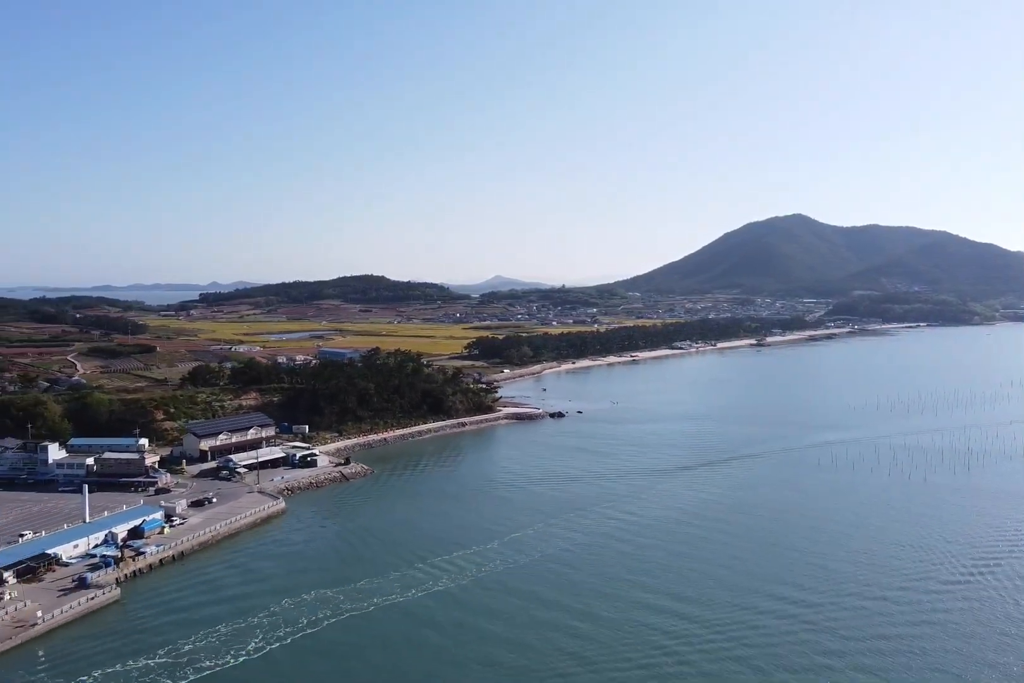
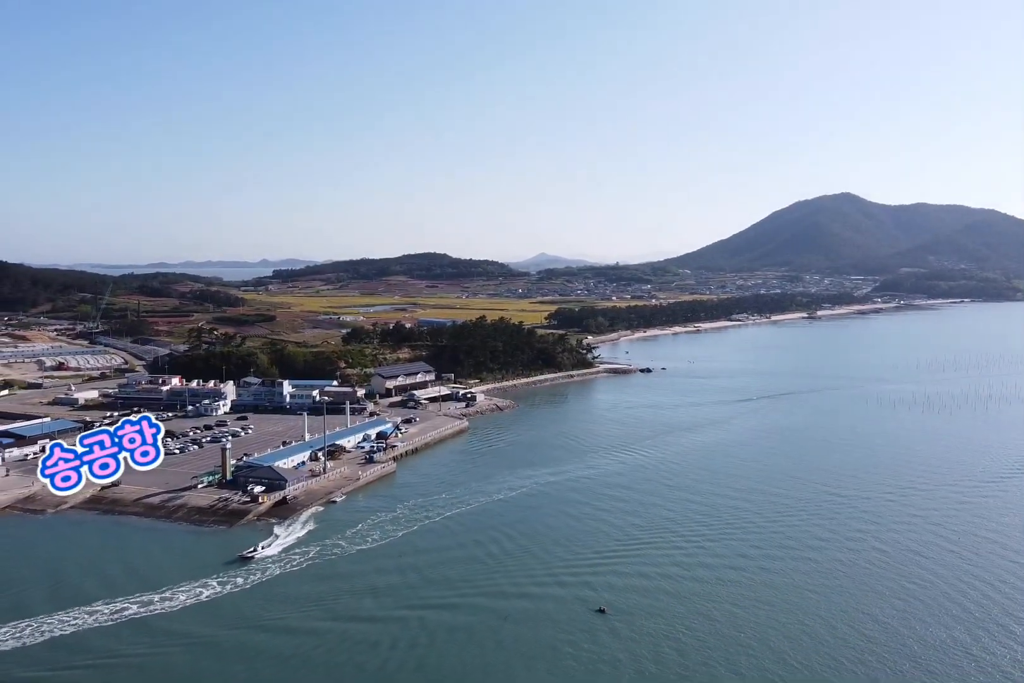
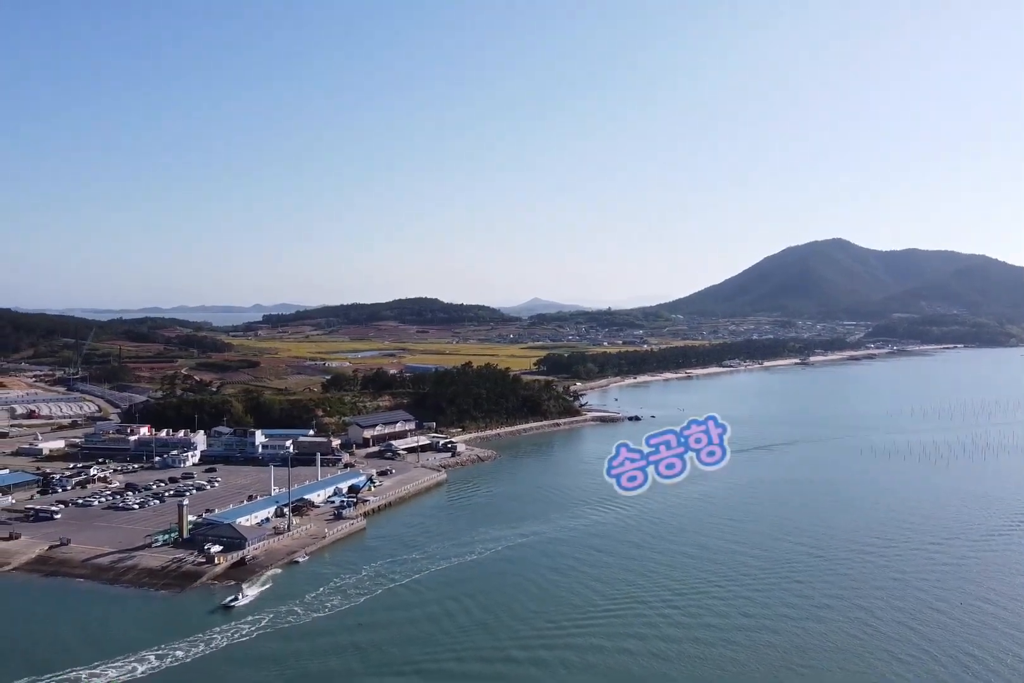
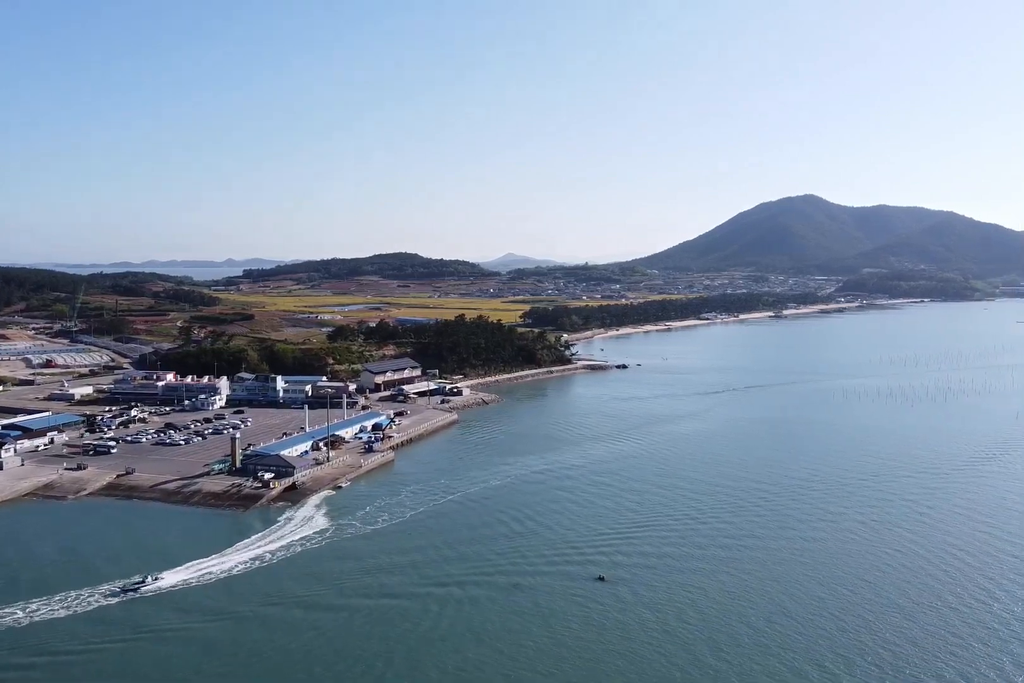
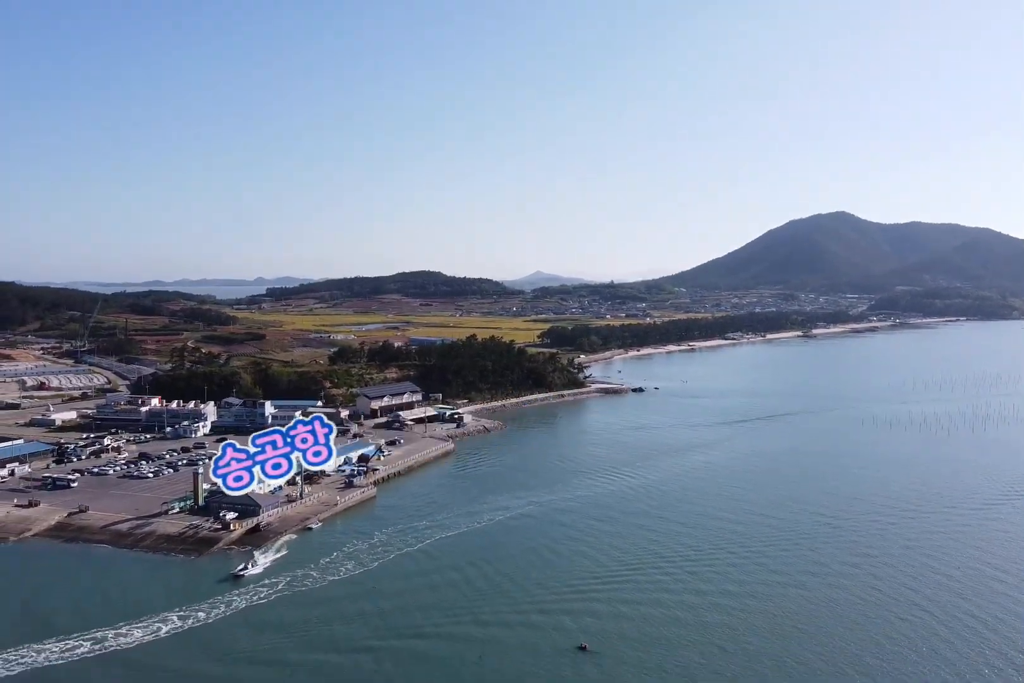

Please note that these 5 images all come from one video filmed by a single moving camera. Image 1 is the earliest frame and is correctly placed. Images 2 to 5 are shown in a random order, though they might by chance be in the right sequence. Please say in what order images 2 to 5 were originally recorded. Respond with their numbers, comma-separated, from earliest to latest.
3, 5, 2, 4
